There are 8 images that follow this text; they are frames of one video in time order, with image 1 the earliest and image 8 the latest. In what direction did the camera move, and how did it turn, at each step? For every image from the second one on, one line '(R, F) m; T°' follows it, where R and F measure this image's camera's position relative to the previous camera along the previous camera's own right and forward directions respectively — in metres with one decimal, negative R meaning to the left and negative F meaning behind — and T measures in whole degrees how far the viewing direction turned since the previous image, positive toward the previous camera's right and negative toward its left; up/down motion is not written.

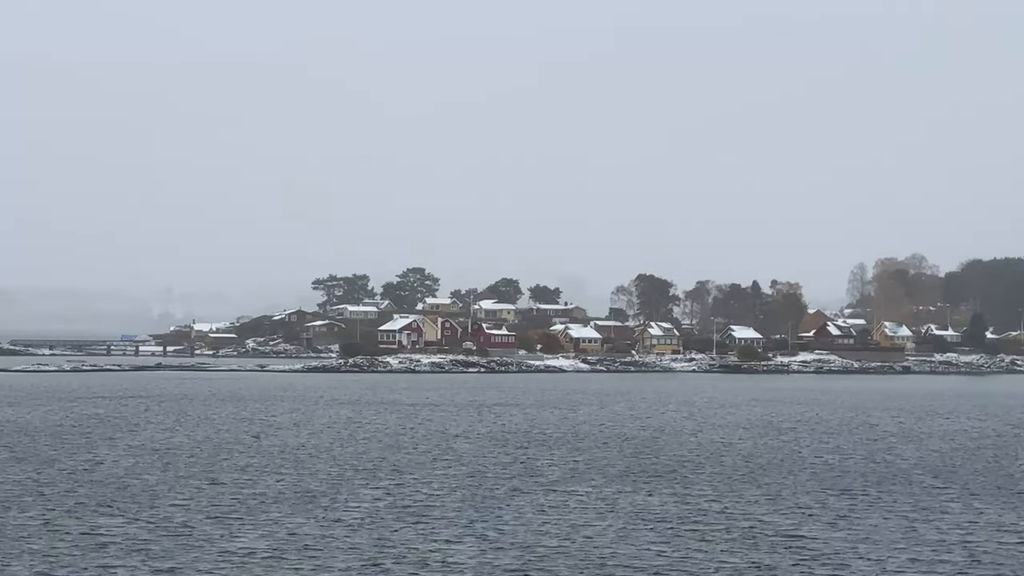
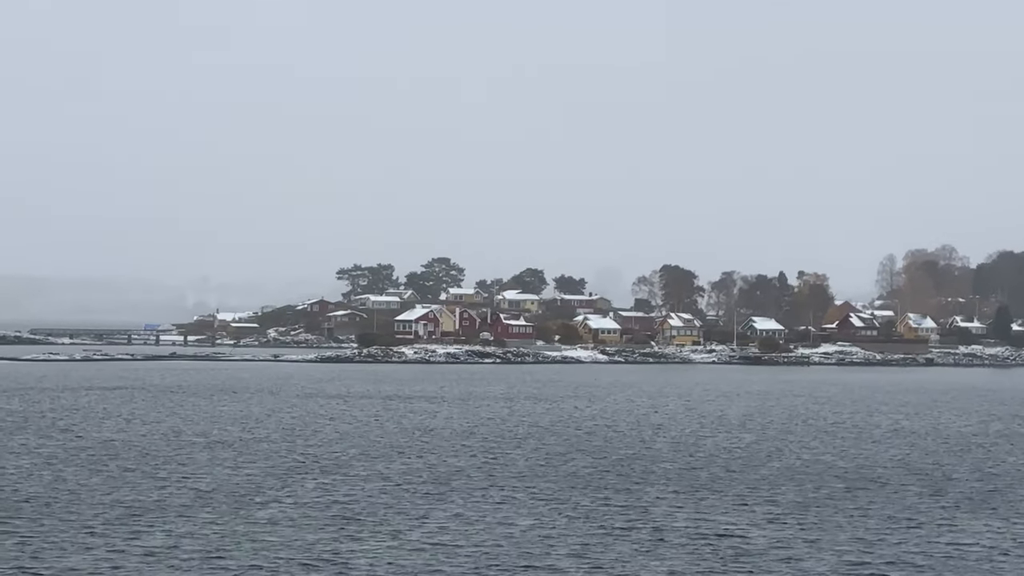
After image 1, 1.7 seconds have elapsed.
(+1.4, +1.0) m; -1°
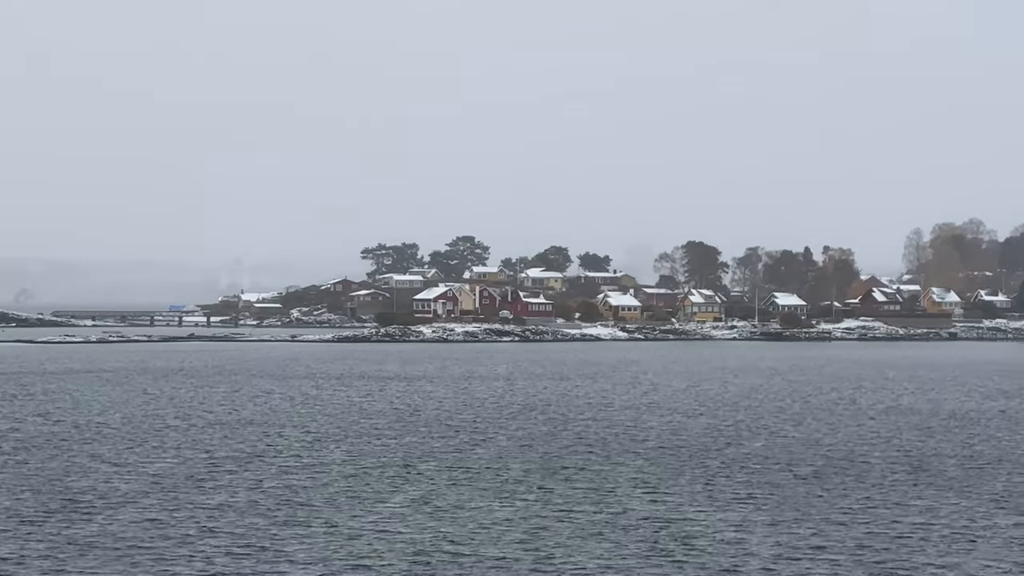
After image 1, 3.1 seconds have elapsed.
(+1.1, +0.4) m; -1°
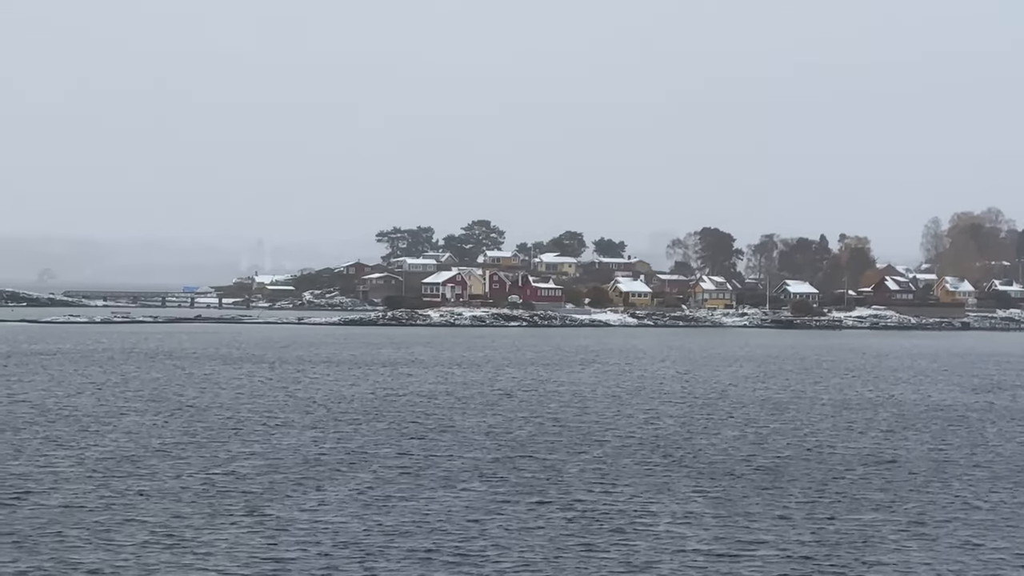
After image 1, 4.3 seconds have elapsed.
(+1.0, +0.4) m; -1°
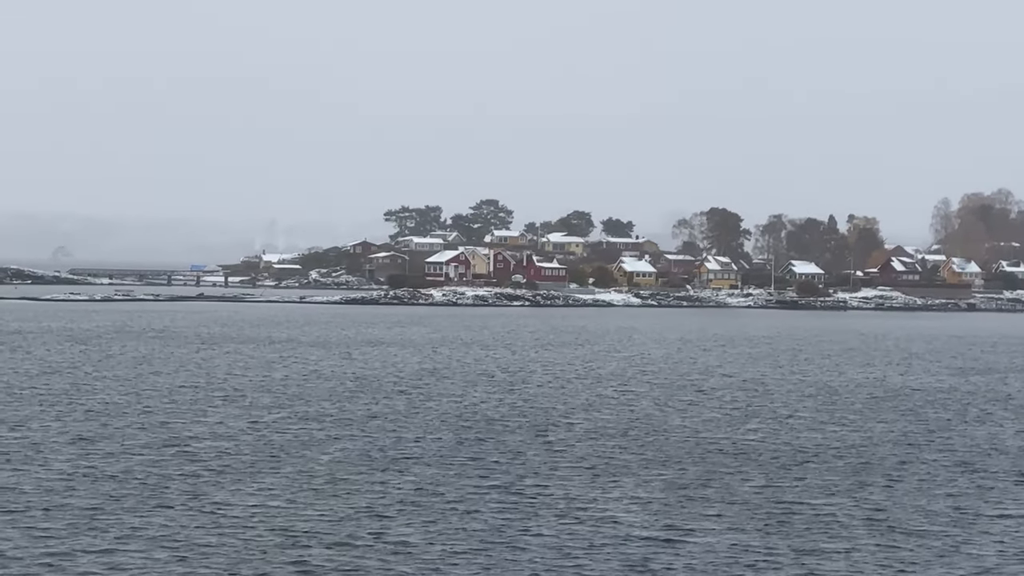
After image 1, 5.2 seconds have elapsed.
(+0.8, +0.3) m; 0°
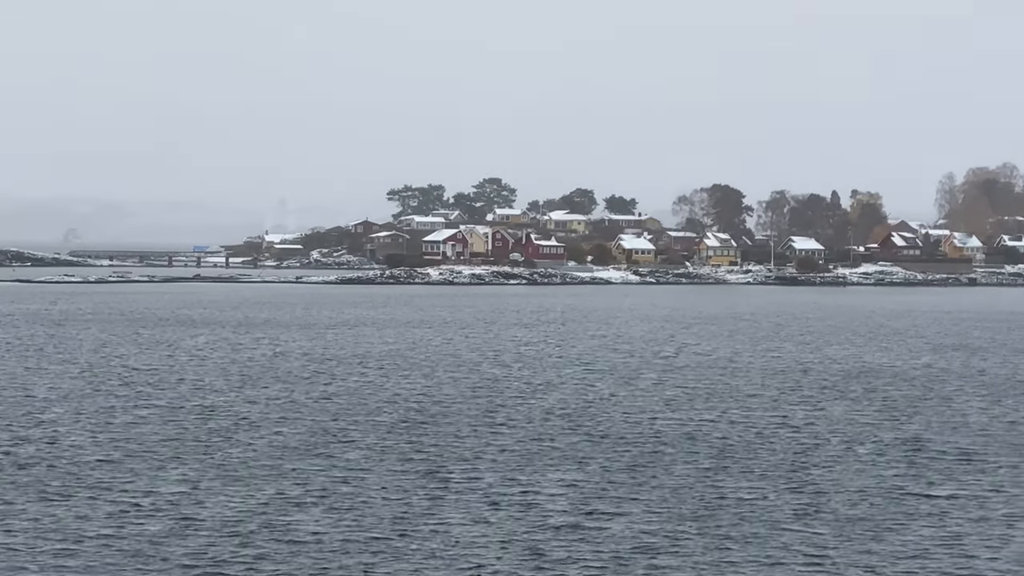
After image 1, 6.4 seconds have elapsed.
(+1.0, +0.4) m; 0°
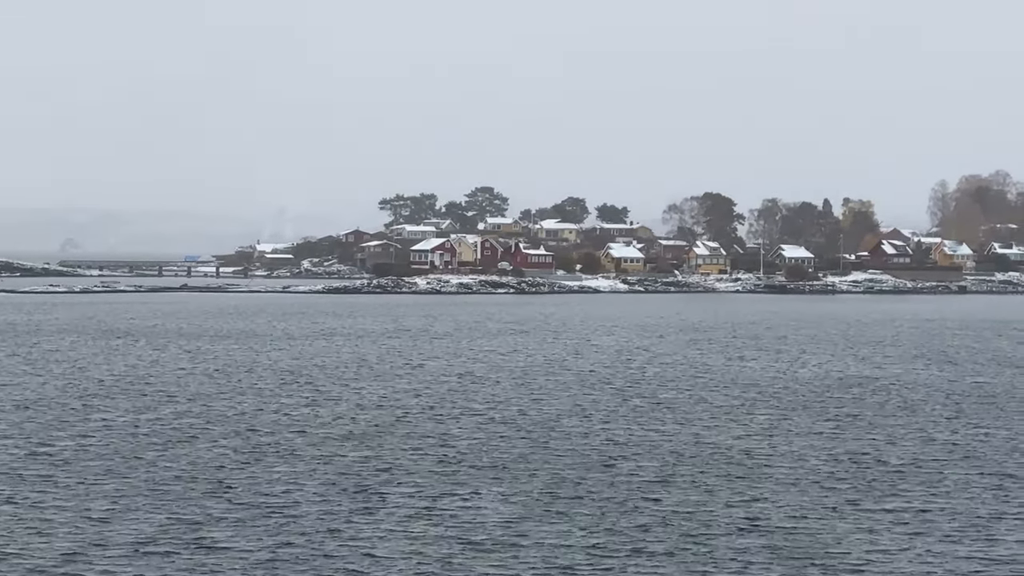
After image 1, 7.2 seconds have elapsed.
(+0.7, +0.3) m; 0°
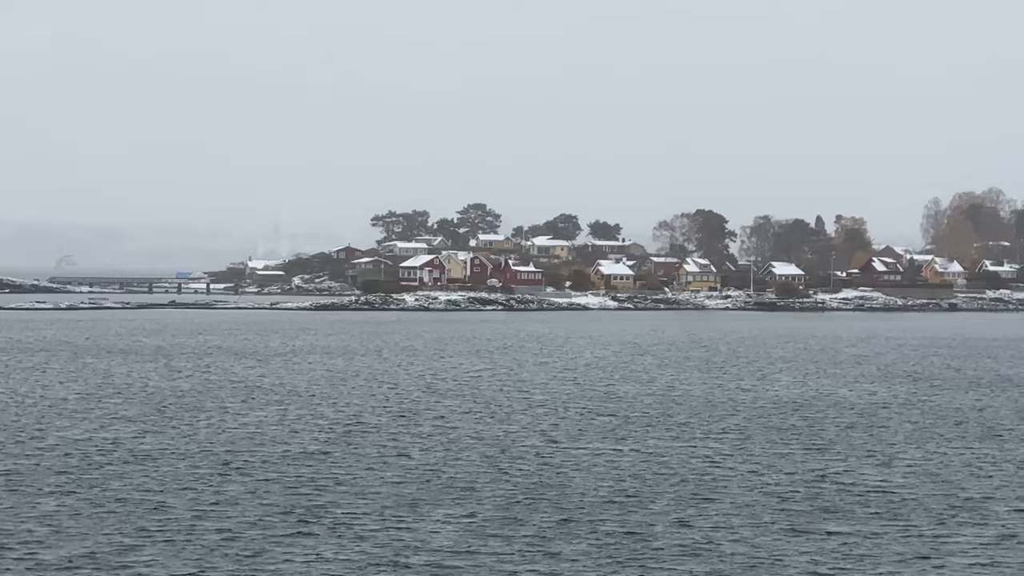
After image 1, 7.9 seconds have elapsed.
(+0.5, +0.2) m; 0°
